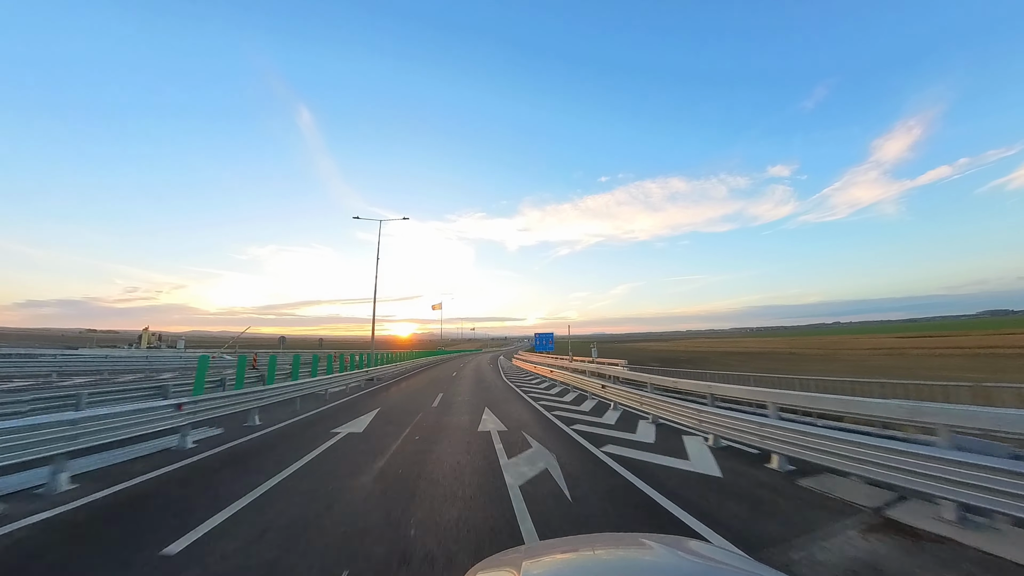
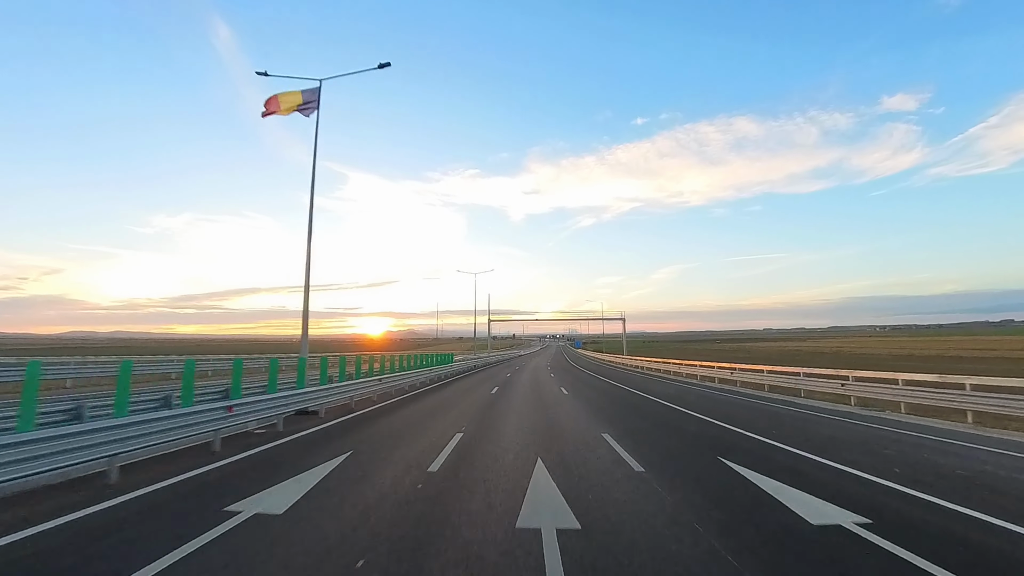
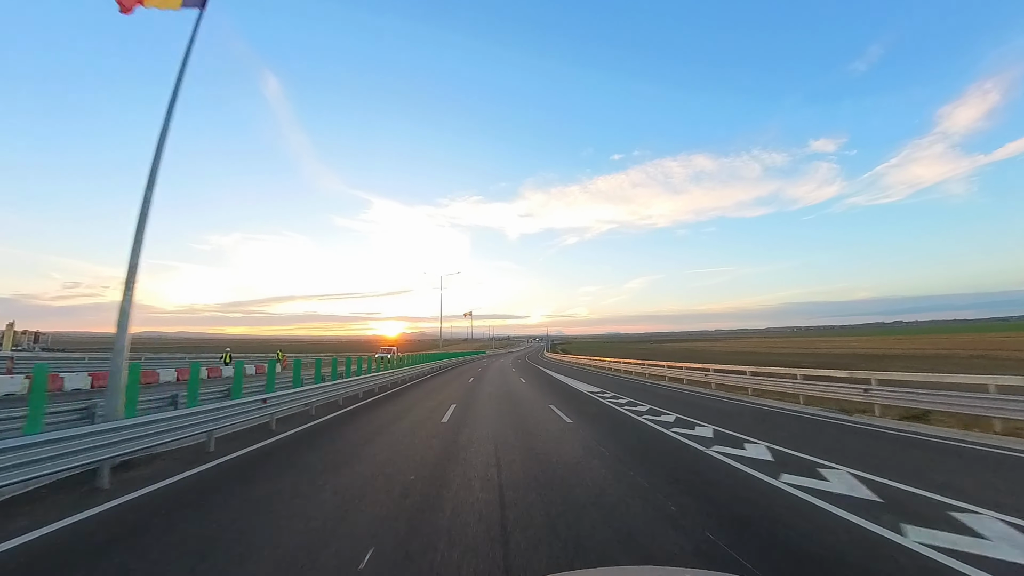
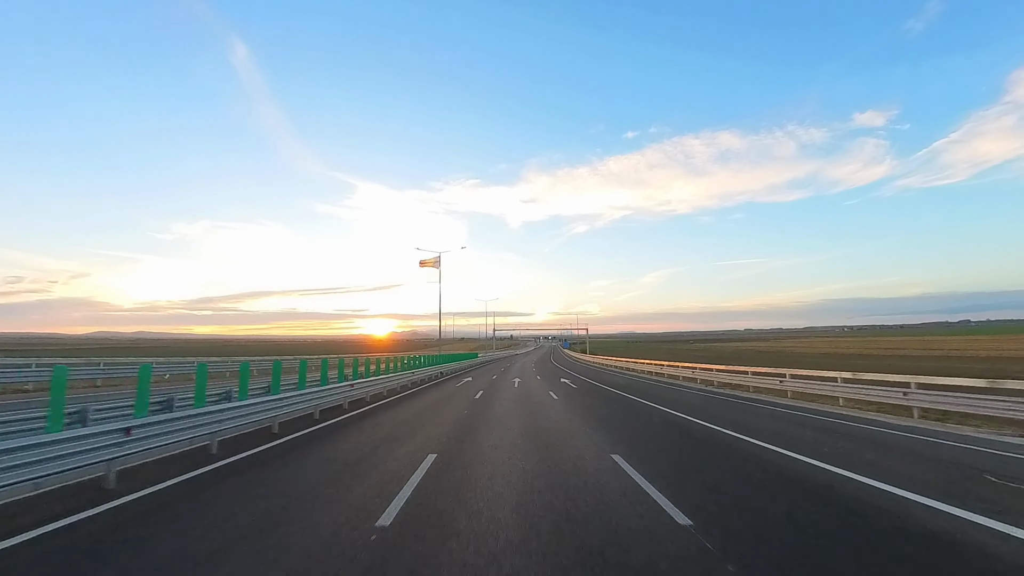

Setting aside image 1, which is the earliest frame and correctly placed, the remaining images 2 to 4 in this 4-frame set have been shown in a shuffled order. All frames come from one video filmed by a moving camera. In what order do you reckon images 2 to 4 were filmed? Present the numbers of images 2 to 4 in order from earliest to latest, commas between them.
3, 4, 2
